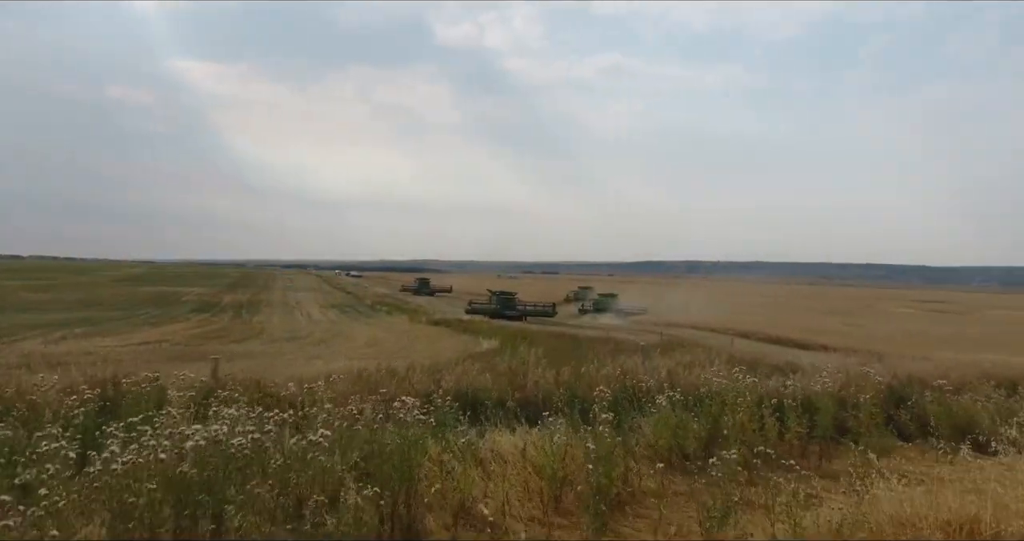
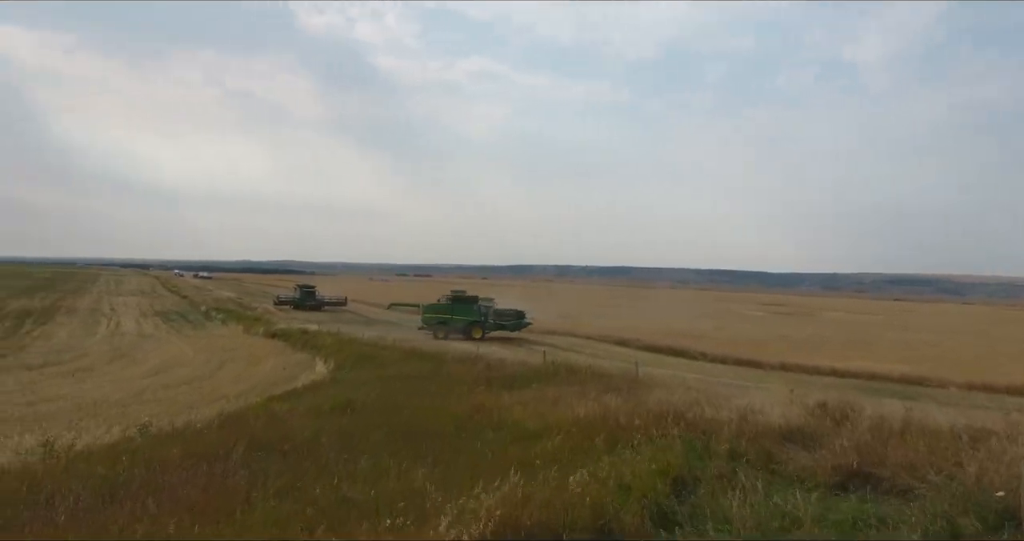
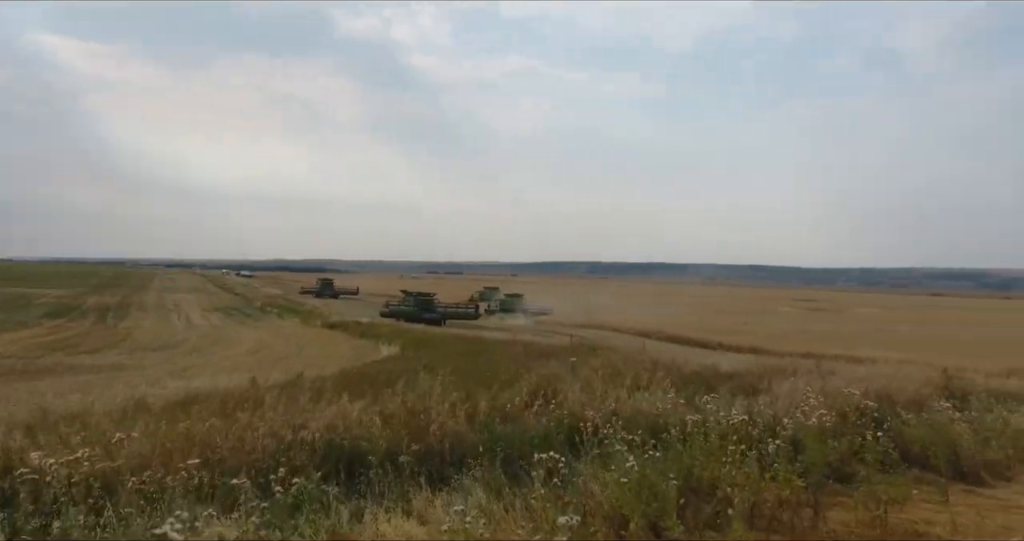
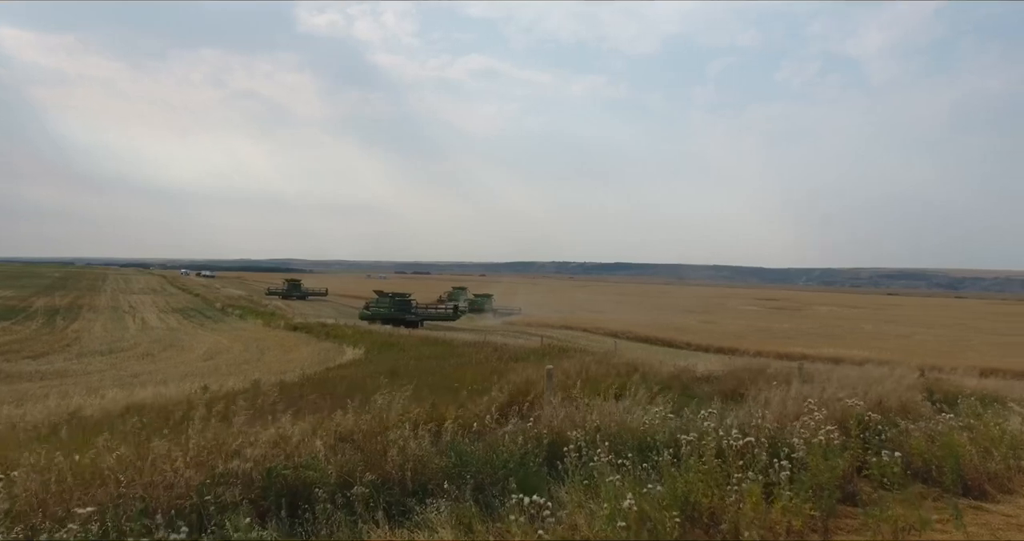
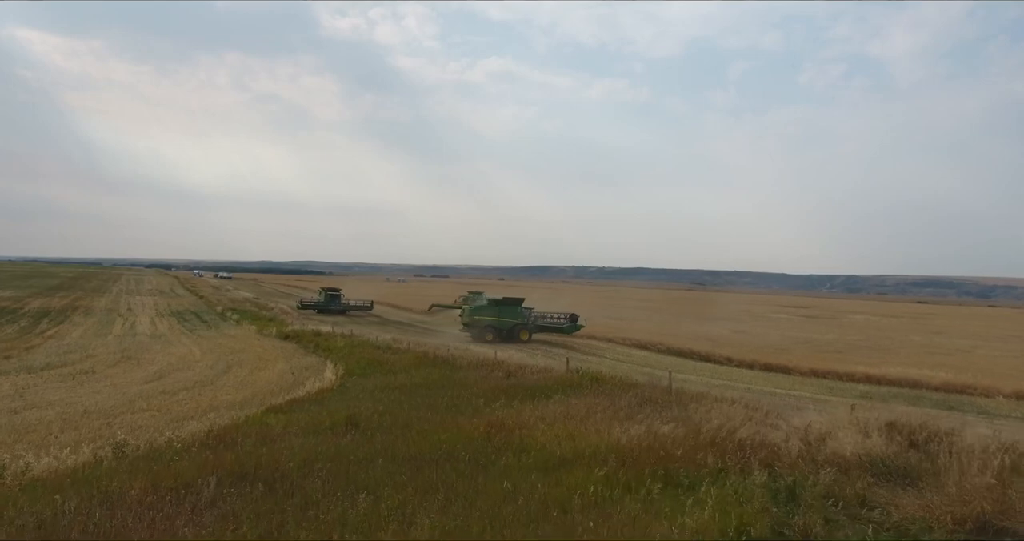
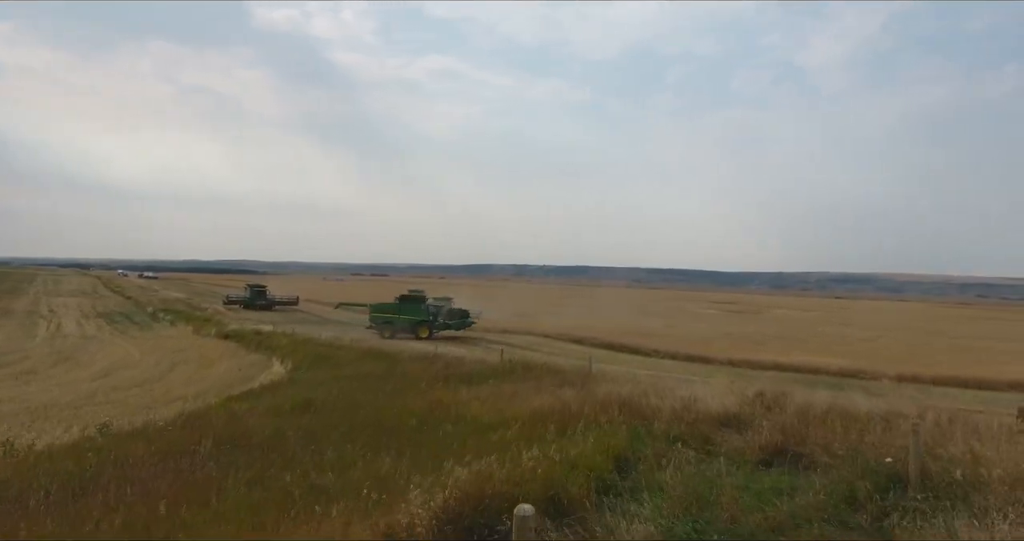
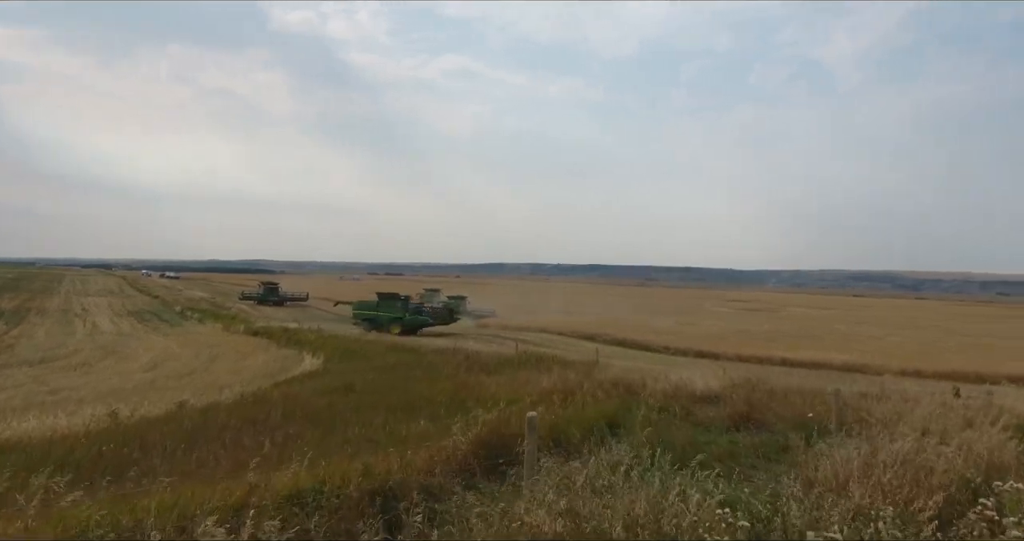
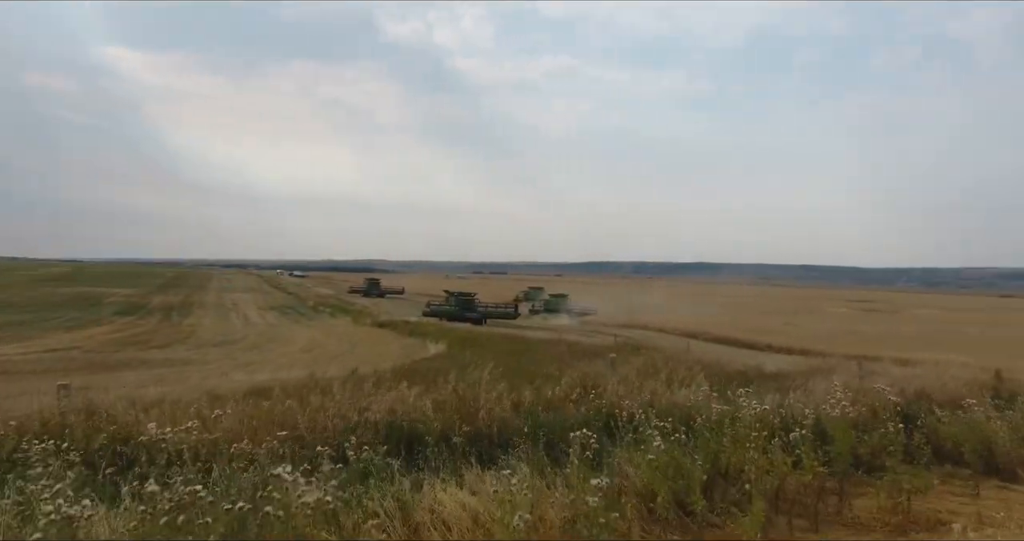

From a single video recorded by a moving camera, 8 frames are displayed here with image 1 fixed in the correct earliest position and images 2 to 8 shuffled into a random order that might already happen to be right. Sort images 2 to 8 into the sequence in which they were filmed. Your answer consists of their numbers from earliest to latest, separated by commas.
8, 3, 4, 7, 6, 2, 5
